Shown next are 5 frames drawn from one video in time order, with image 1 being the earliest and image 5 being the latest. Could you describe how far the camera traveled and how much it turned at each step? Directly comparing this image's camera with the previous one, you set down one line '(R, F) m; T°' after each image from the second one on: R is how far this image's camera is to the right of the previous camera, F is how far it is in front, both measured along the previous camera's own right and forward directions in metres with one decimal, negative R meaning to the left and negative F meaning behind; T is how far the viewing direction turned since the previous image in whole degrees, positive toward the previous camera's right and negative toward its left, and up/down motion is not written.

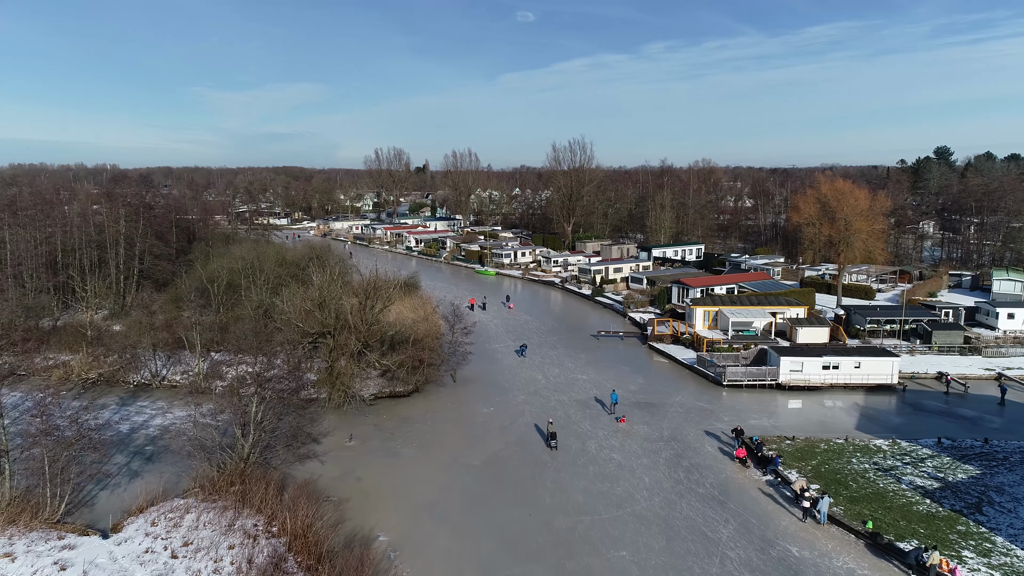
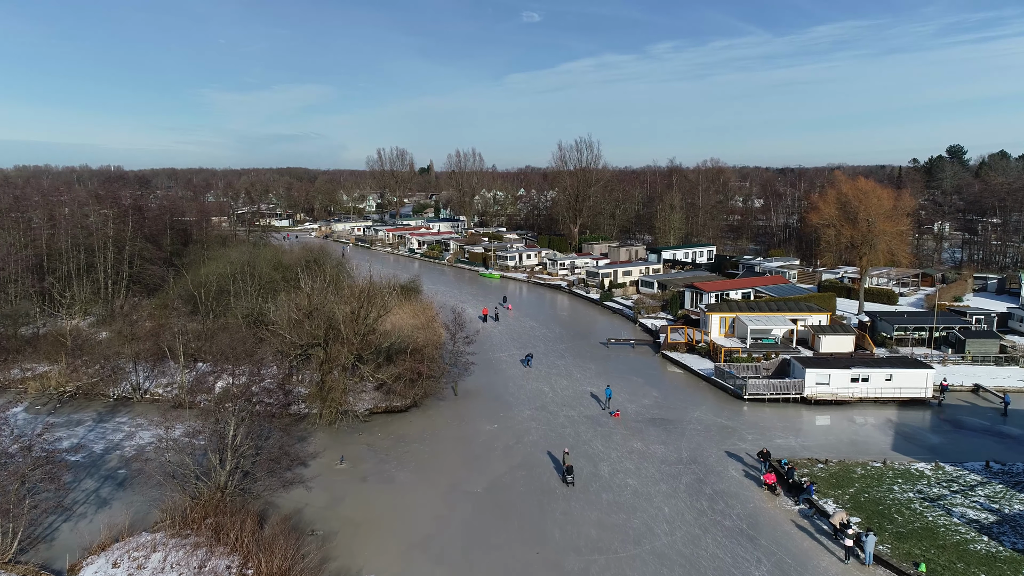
(0.0, +1.3) m; 0°
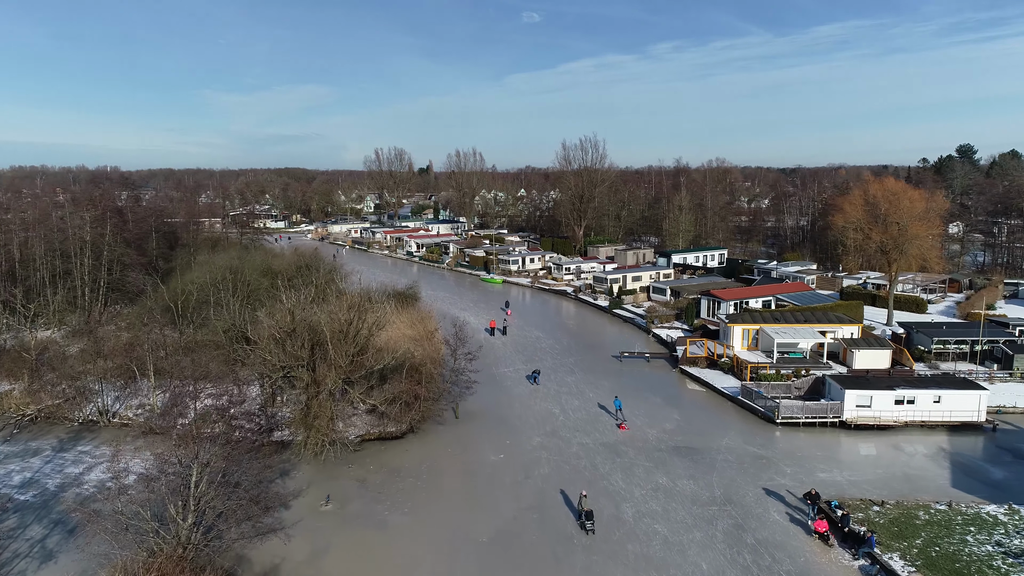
(-0.2, +1.8) m; 0°
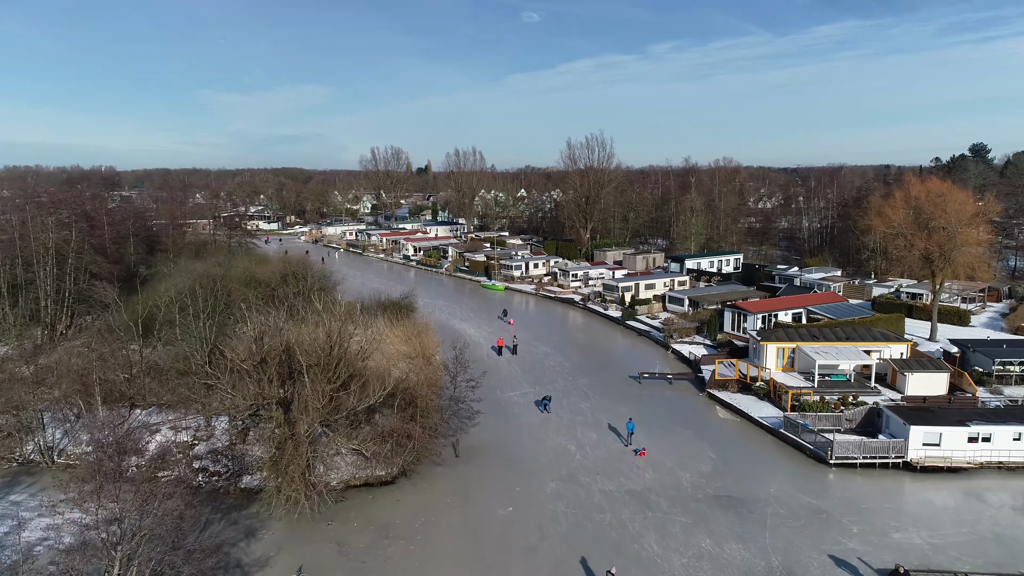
(-0.2, +2.4) m; 0°
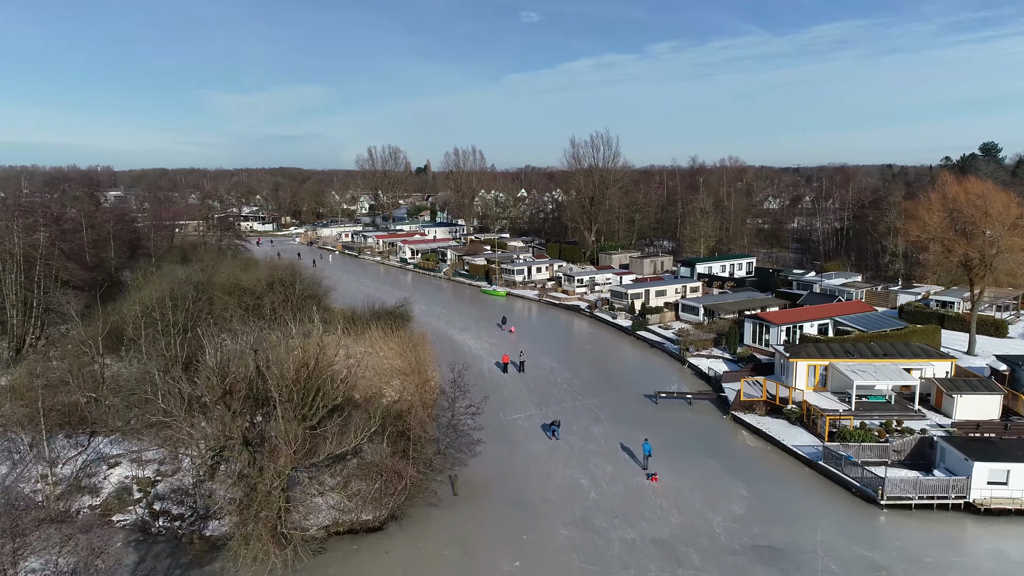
(-0.1, +1.8) m; 0°
